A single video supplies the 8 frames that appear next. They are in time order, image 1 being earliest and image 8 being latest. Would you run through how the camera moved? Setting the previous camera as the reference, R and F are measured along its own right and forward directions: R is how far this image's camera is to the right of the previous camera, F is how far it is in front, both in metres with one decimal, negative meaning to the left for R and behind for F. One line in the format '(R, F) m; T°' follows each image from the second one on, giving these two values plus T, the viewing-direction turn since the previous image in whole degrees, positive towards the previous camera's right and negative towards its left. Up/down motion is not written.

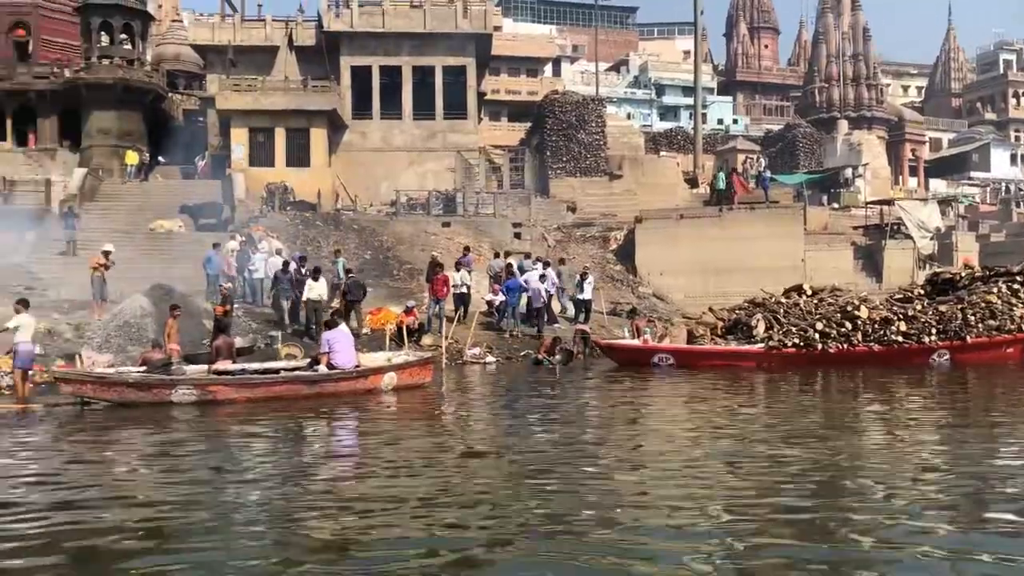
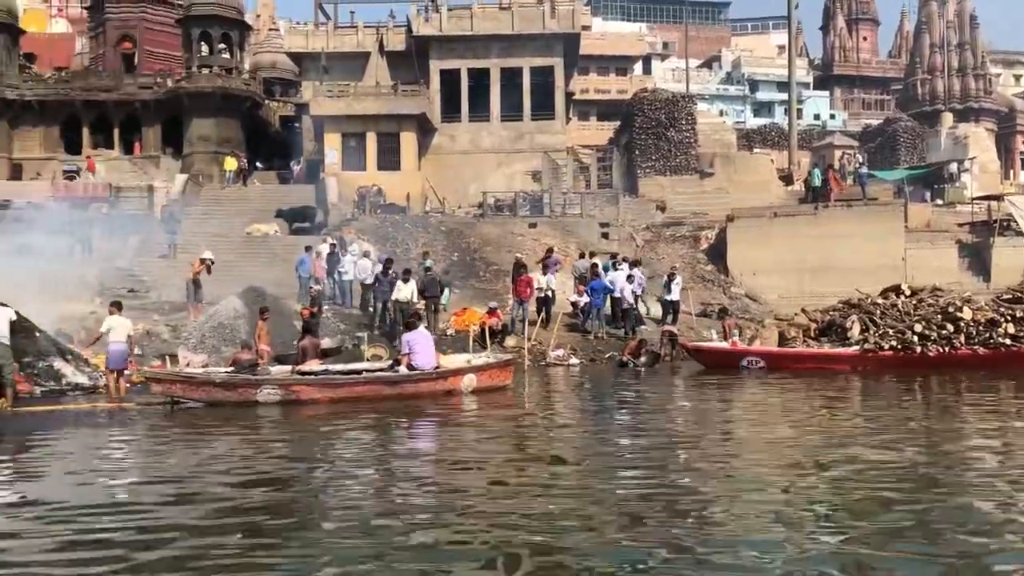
(+0.1, +0.1) m; -6°
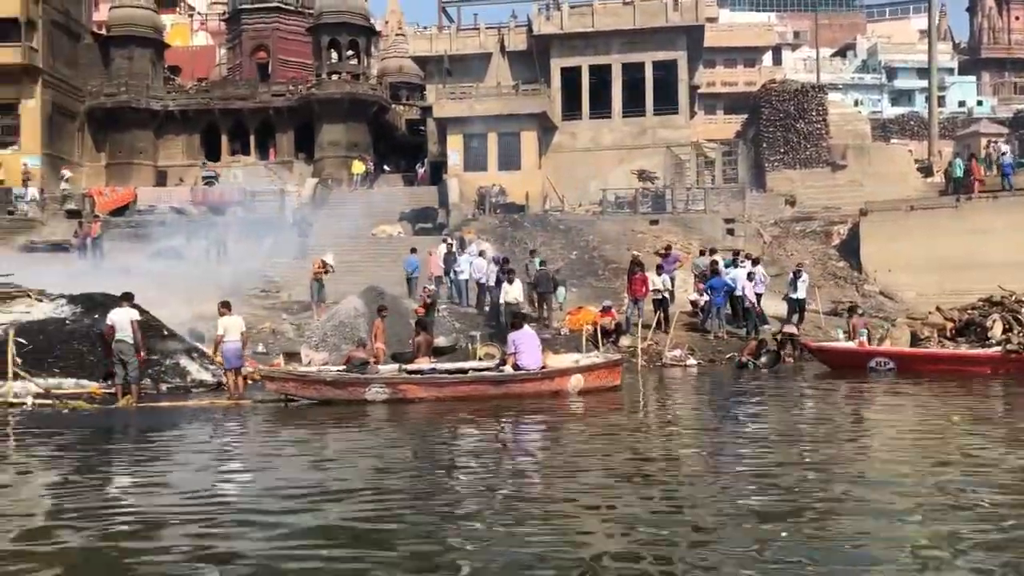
(+0.2, +0.2) m; -8°
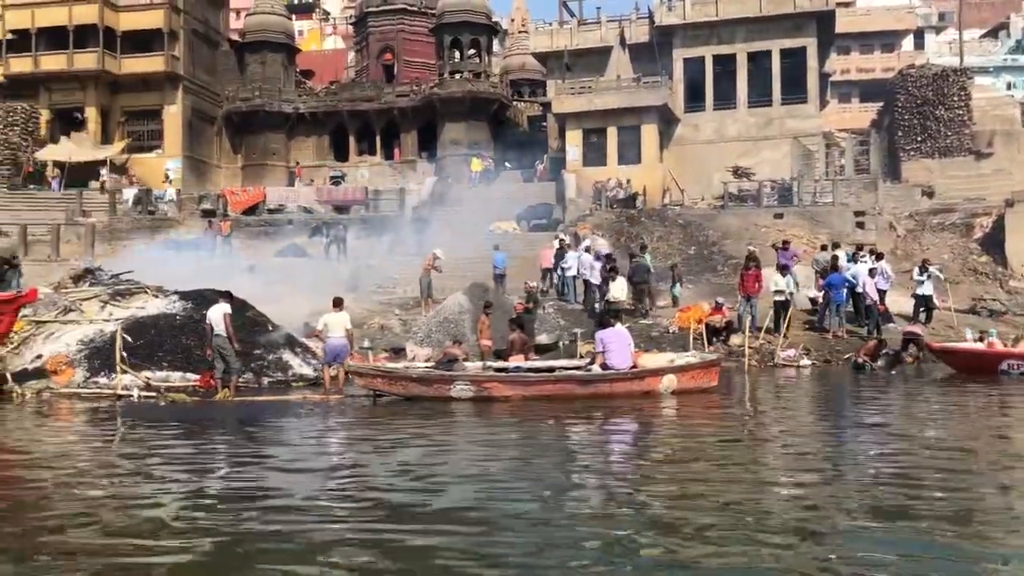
(+0.4, +0.3) m; -8°
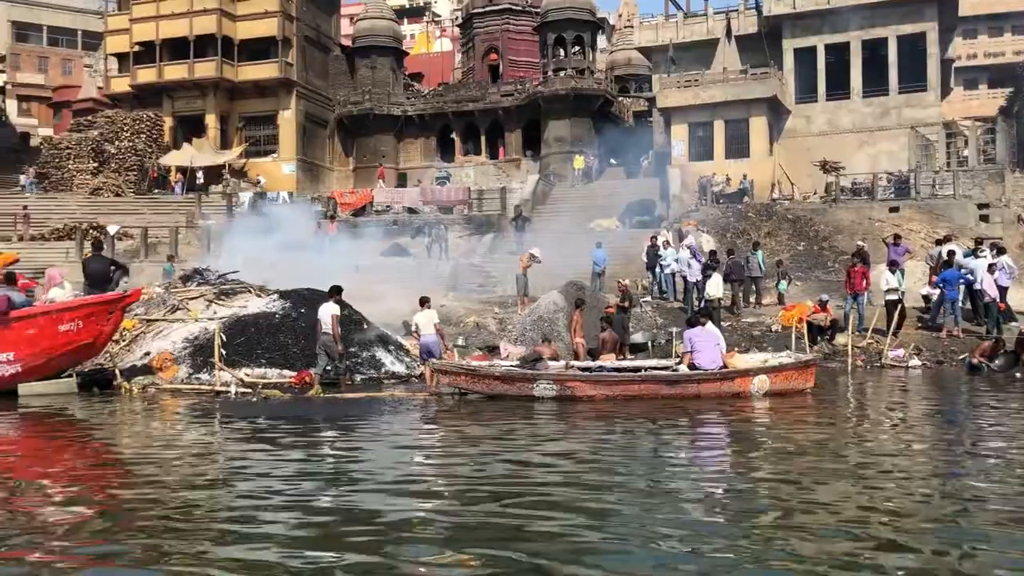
(+0.3, +0.1) m; -7°
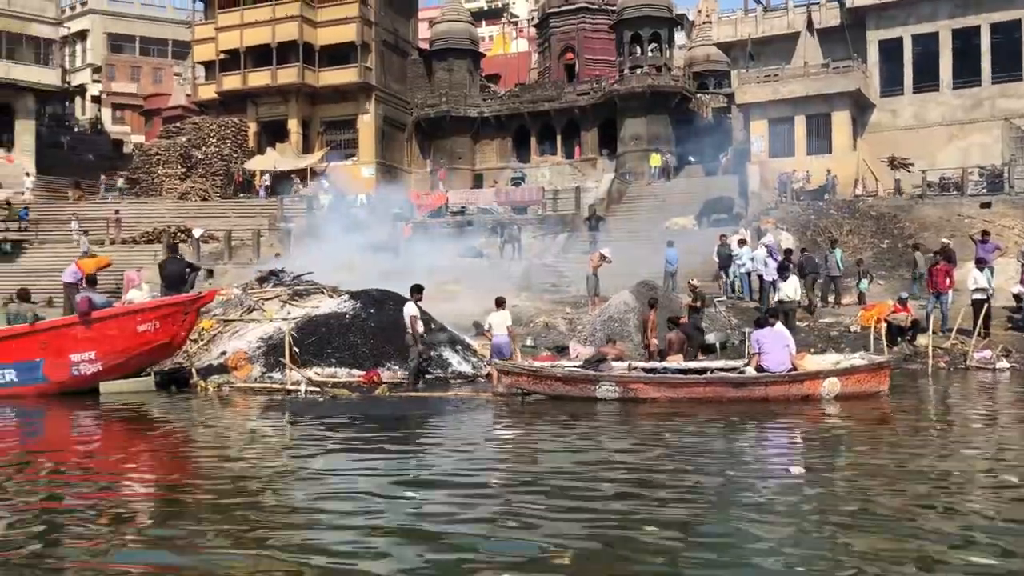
(+0.2, 0.0) m; -5°
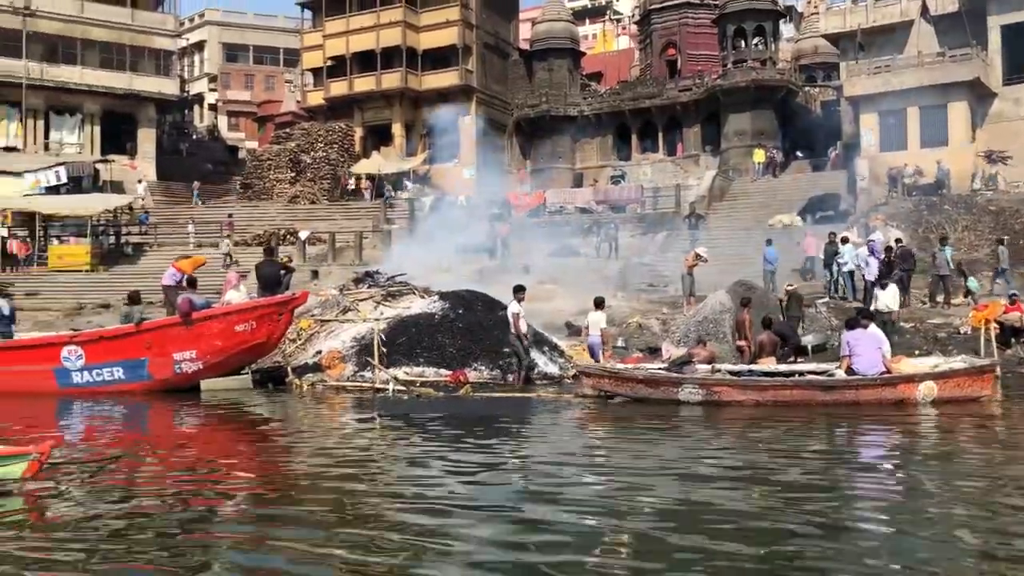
(+0.3, 0.0) m; -6°
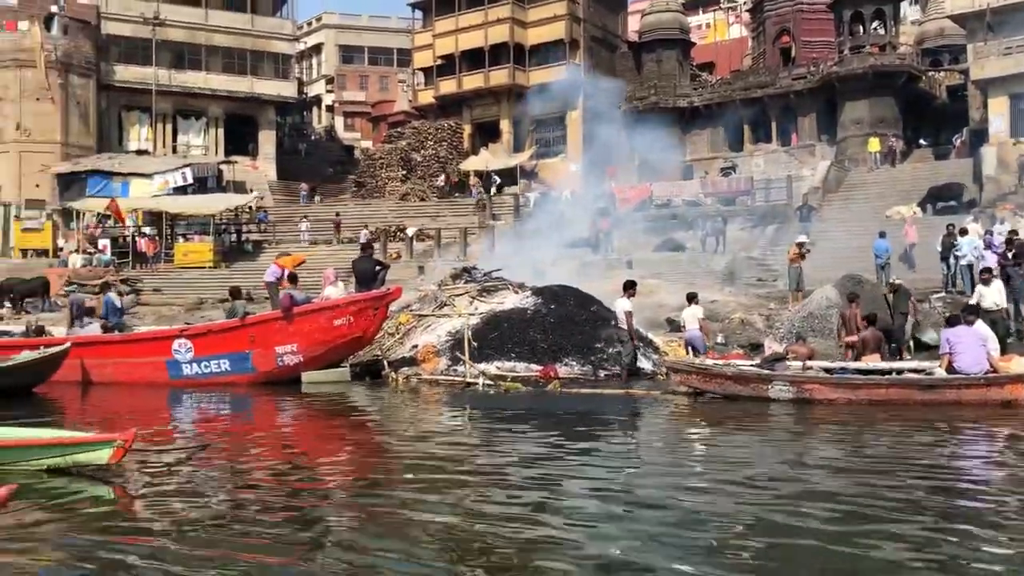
(+0.3, 0.0) m; -7°
